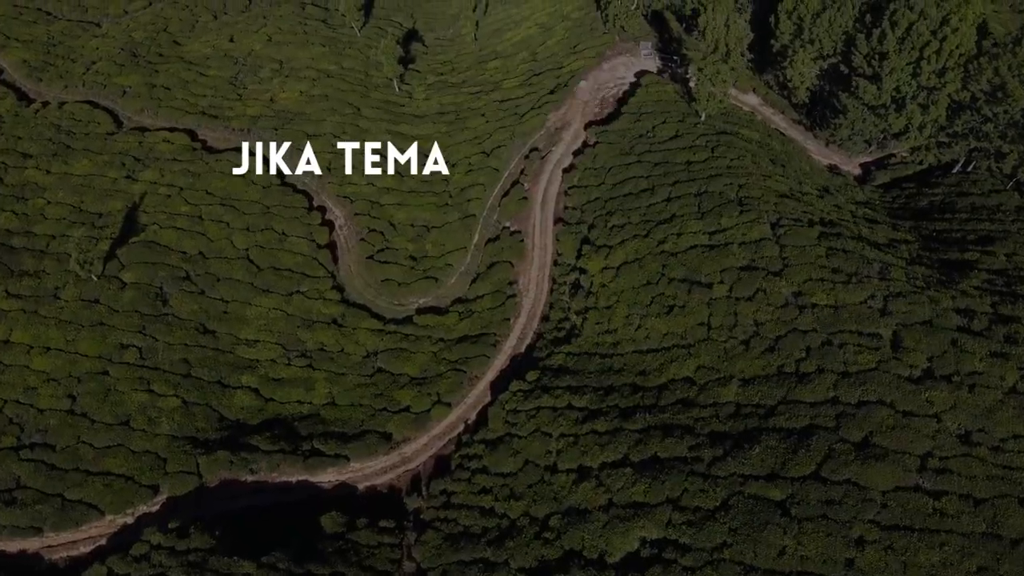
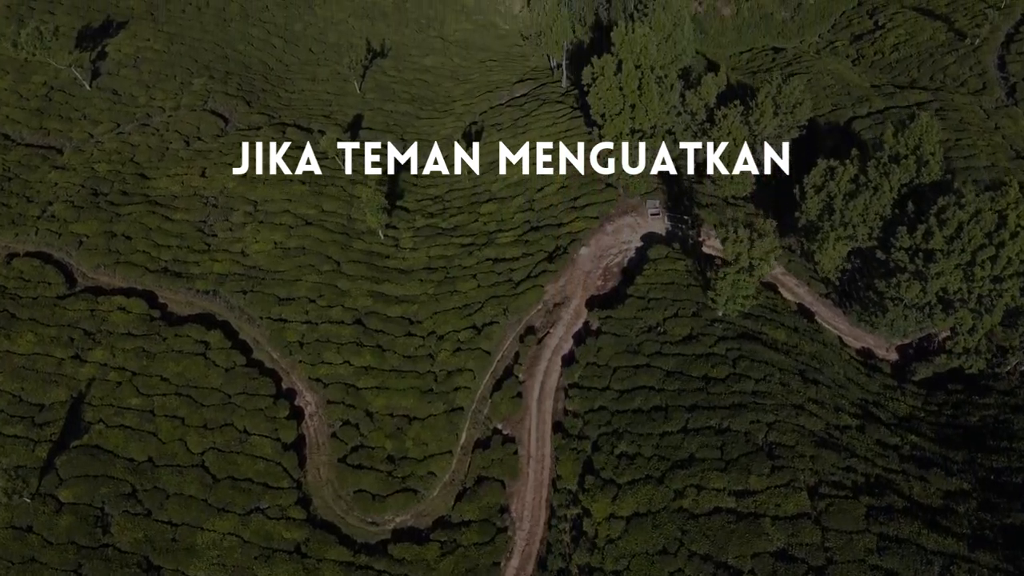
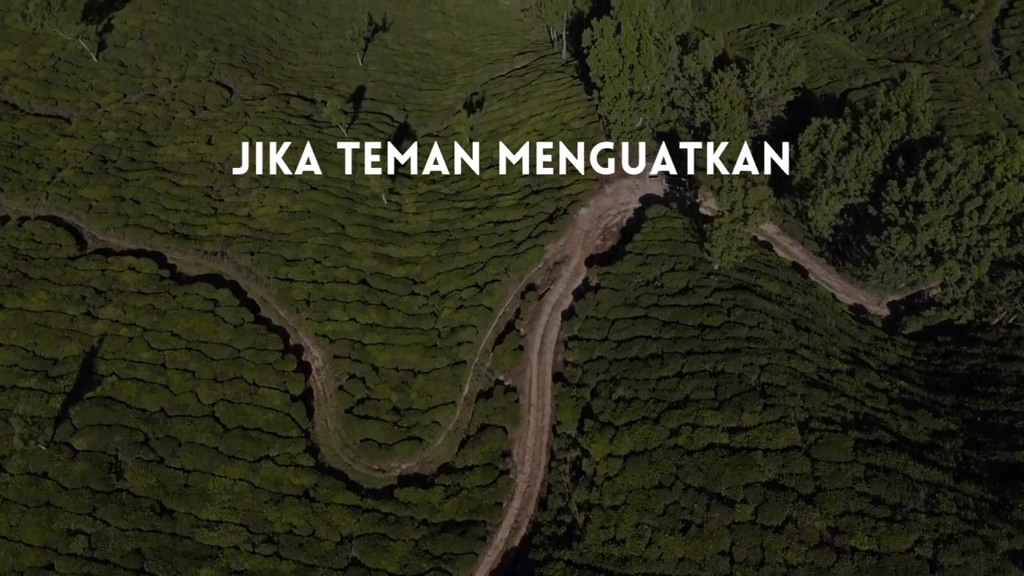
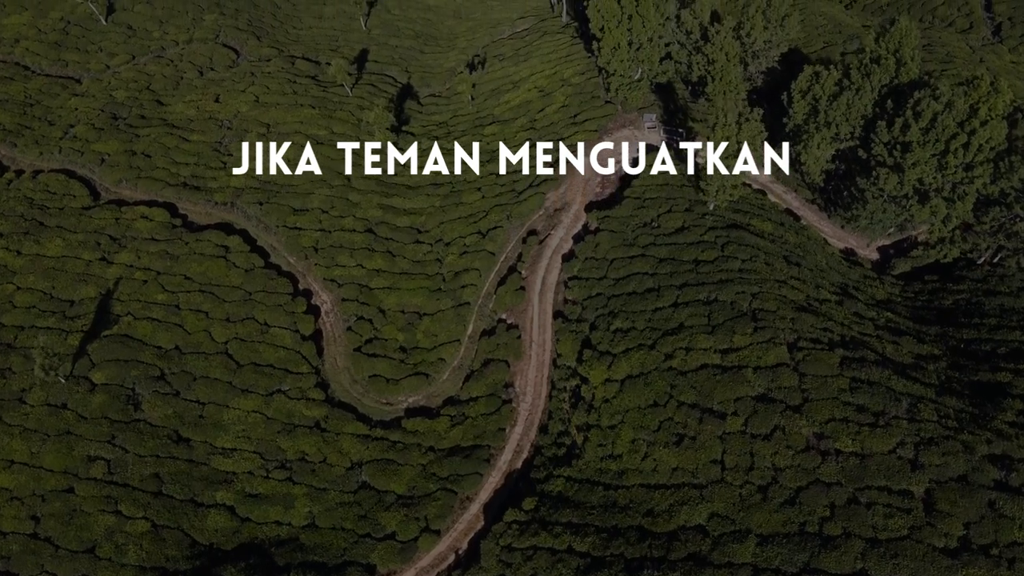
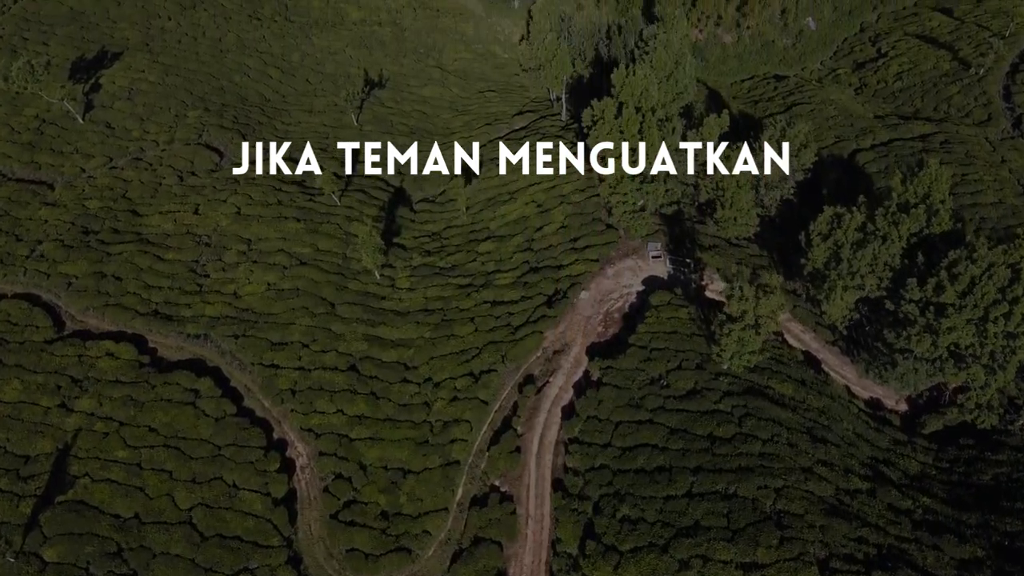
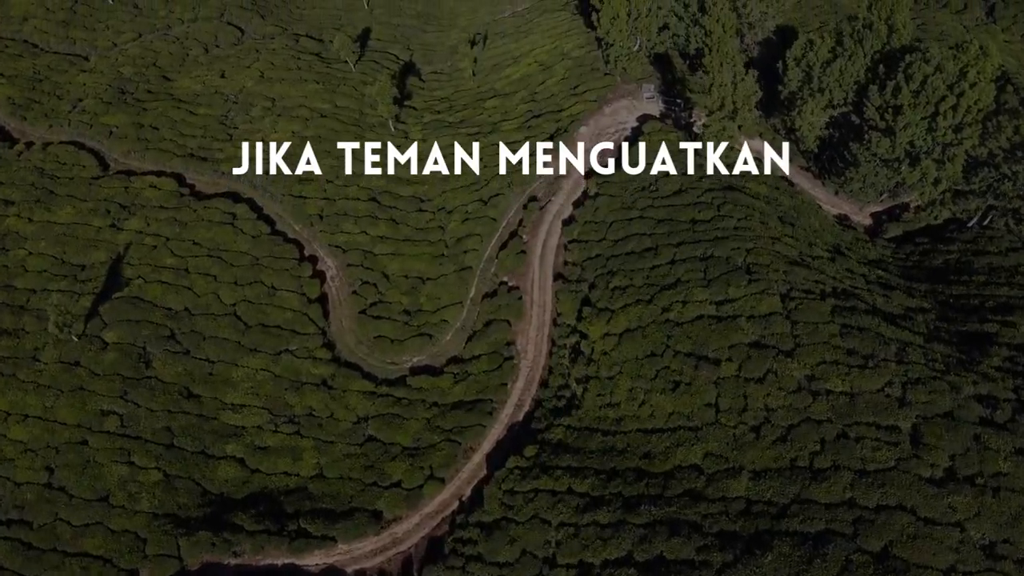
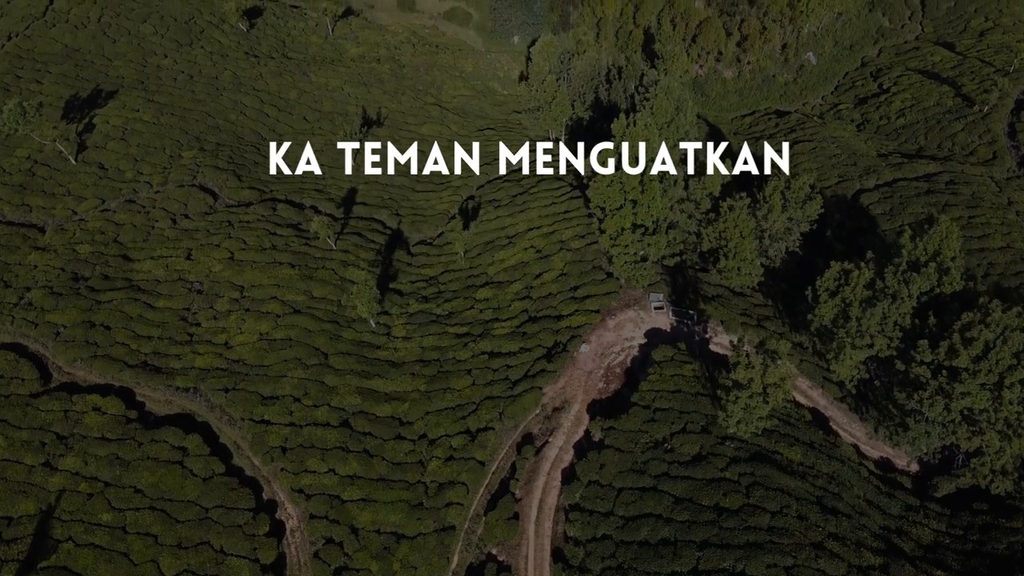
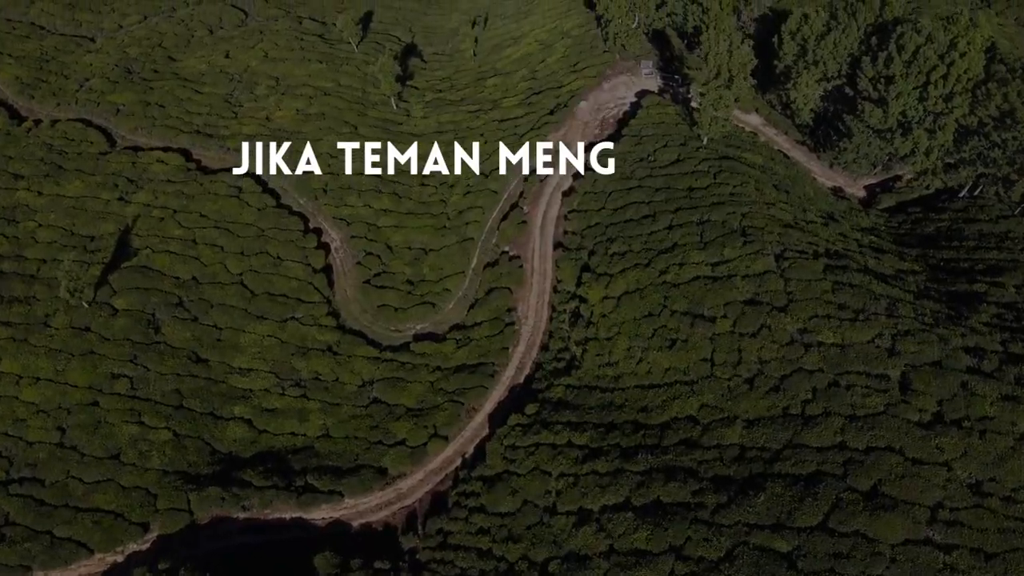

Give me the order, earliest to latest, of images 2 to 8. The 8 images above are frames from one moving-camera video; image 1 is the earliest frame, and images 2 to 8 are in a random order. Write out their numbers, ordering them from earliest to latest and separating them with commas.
8, 6, 4, 3, 2, 5, 7
